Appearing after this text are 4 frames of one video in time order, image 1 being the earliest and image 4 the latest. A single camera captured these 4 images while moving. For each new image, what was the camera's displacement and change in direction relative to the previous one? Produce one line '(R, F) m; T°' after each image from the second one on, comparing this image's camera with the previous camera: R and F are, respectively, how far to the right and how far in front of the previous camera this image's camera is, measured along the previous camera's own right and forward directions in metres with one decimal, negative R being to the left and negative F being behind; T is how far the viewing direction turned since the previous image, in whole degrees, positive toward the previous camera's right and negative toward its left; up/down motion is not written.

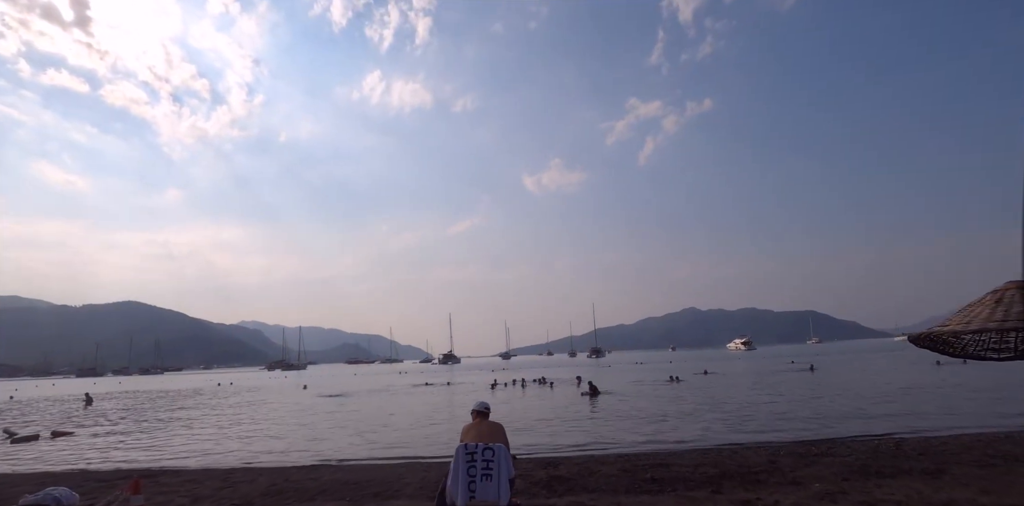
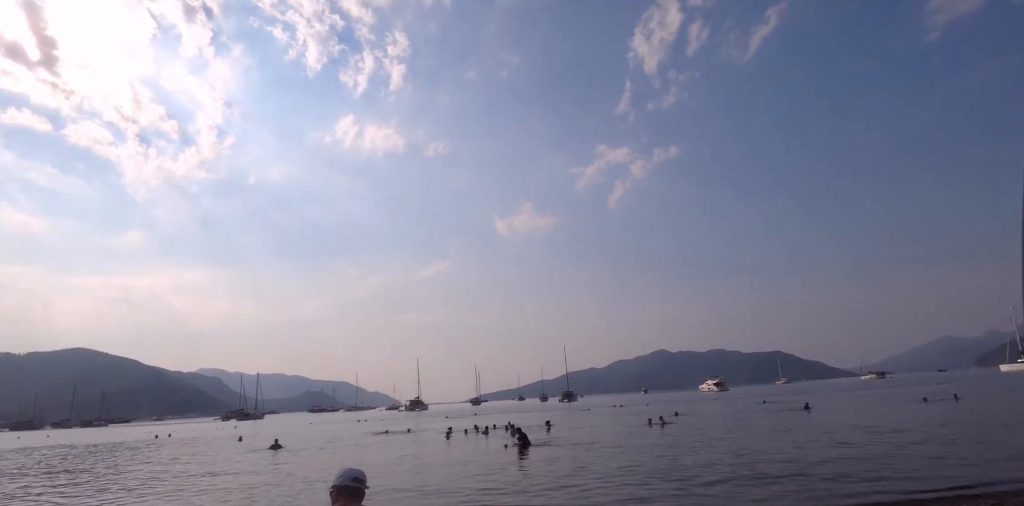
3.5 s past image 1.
(+0.3, +1.5) m; +3°
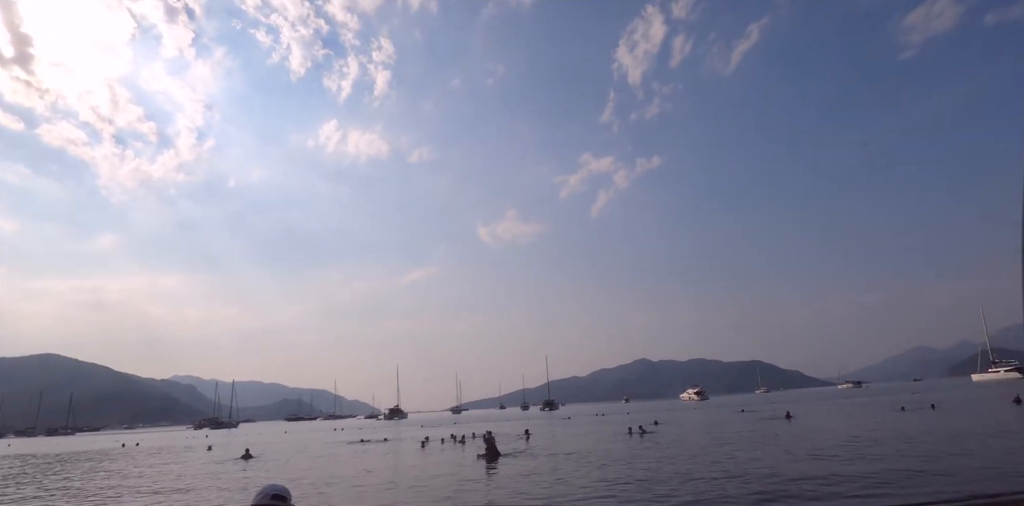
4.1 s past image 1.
(+0.1, +0.4) m; +2°
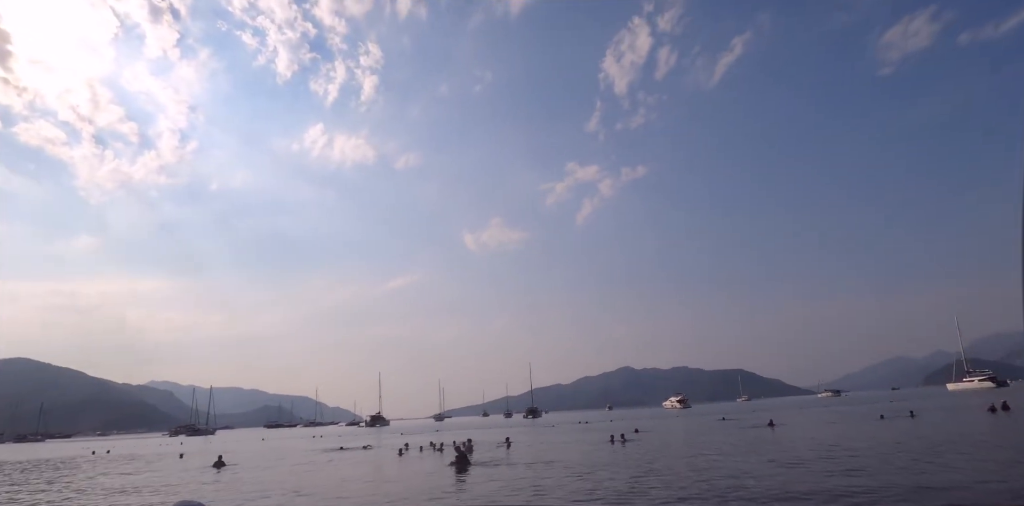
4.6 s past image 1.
(+0.1, +0.2) m; +1°
